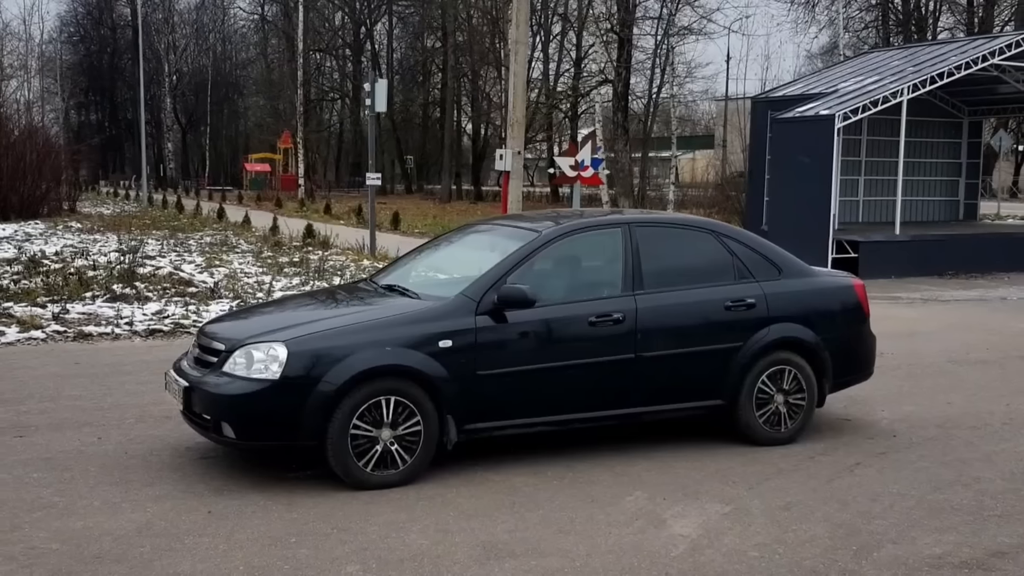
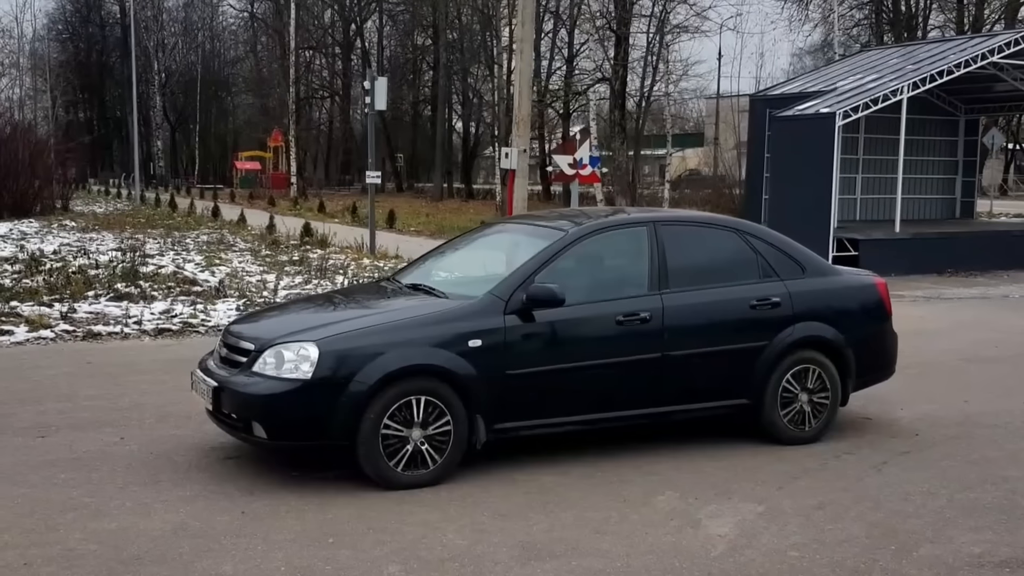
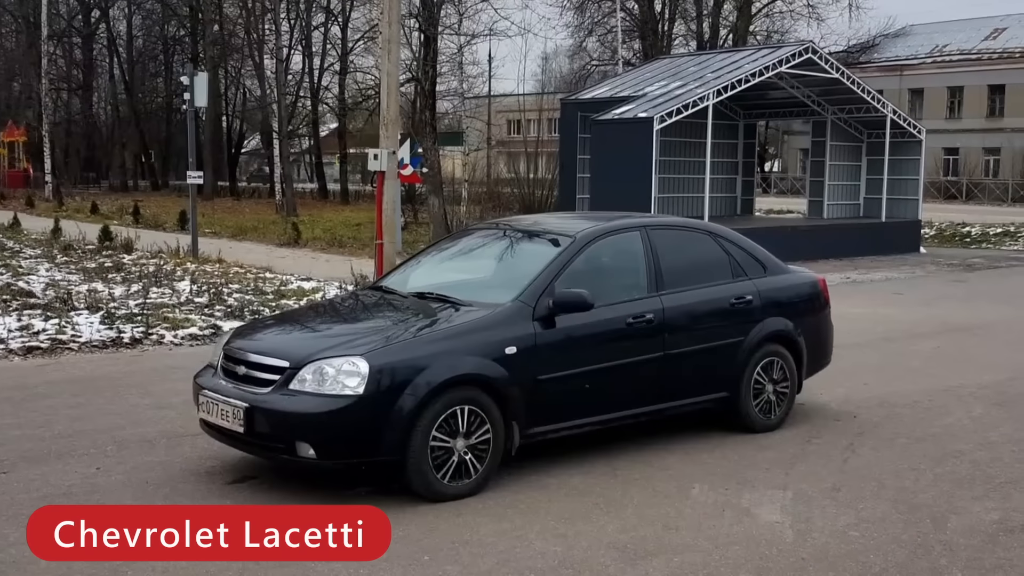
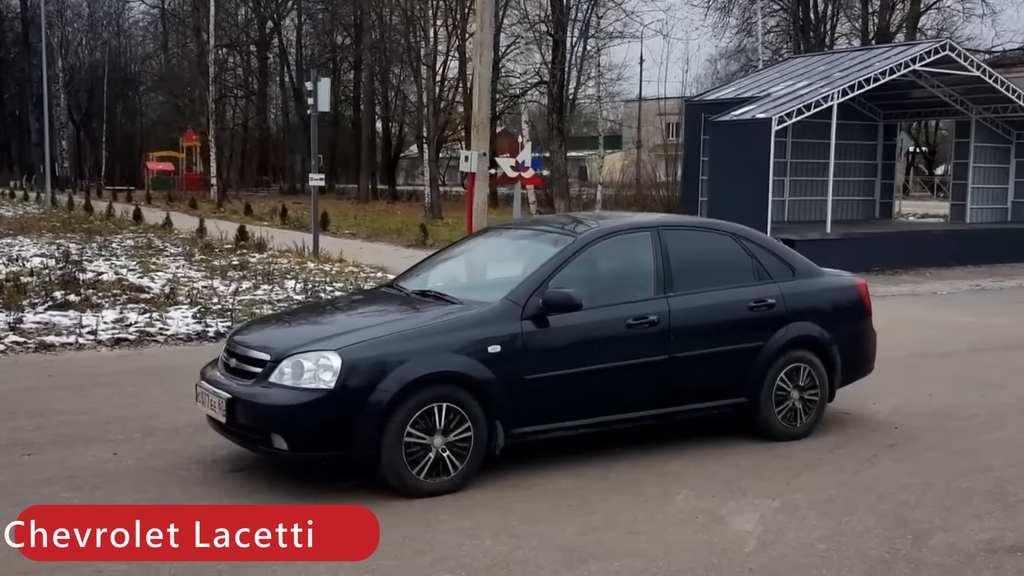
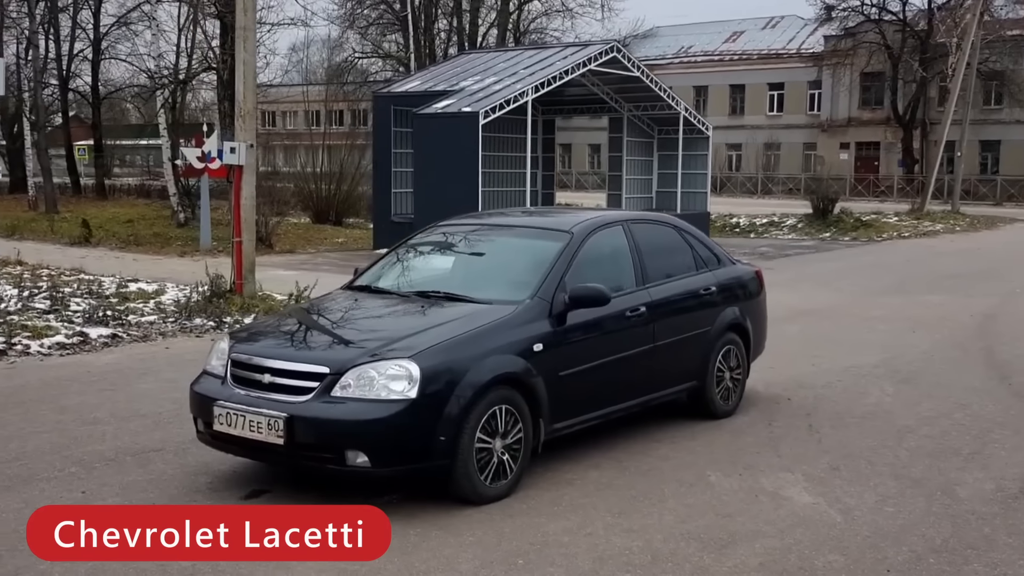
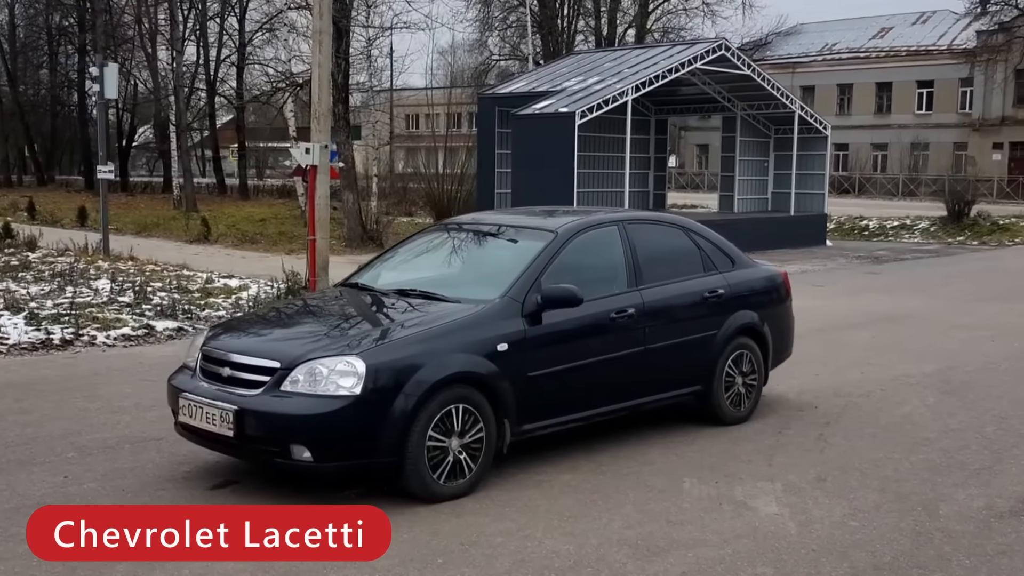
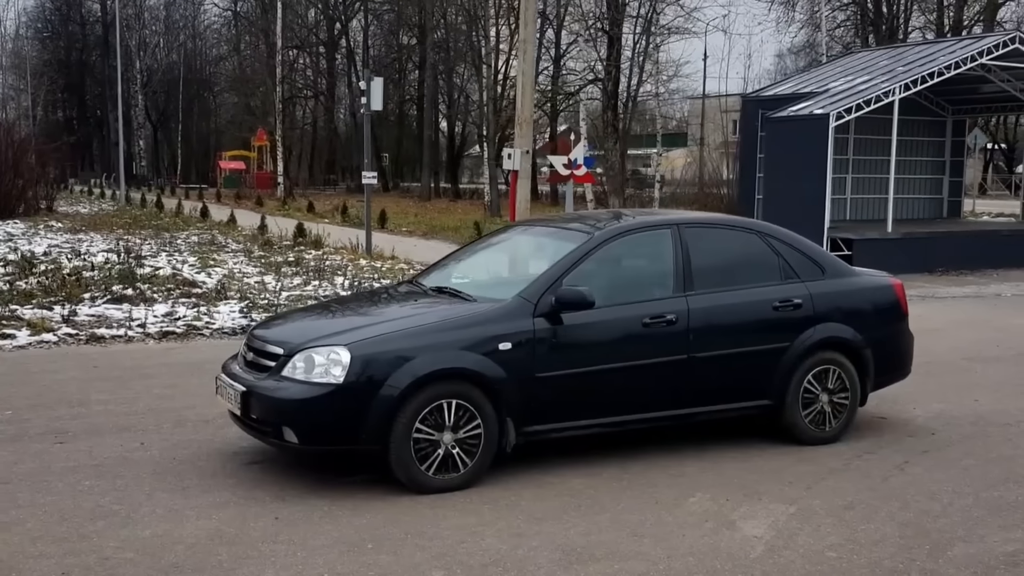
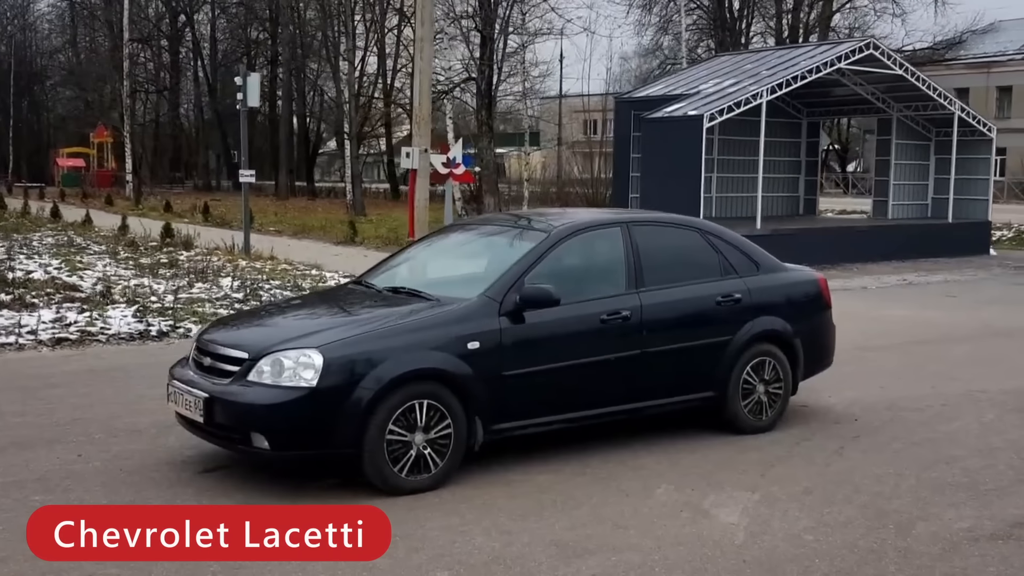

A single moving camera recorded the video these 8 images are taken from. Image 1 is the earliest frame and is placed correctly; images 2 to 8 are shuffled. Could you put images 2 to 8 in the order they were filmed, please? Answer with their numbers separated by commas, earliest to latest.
2, 7, 4, 8, 3, 6, 5
